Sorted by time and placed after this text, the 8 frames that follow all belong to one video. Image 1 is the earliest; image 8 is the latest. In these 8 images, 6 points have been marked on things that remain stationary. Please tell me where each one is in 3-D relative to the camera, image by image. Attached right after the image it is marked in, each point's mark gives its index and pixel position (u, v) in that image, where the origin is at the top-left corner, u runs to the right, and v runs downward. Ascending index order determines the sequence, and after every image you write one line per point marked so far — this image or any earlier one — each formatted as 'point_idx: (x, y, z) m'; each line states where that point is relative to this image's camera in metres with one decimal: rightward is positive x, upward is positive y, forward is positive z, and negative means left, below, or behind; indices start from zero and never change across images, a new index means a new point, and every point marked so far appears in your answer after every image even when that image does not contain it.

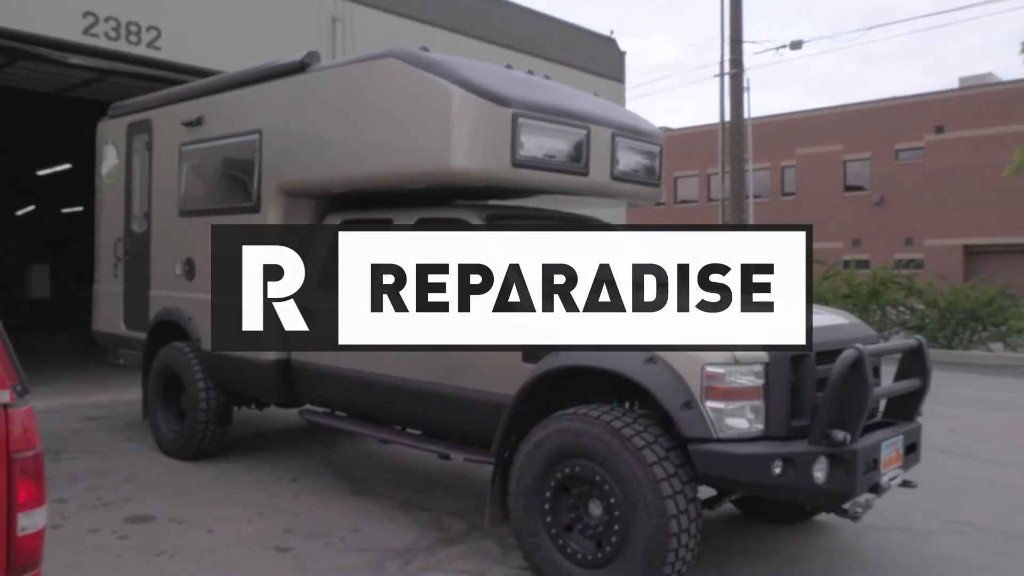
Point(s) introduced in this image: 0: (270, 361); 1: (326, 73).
0: (-1.7, -0.5, +6.3) m
1: (-1.2, +1.4, +6.0) m
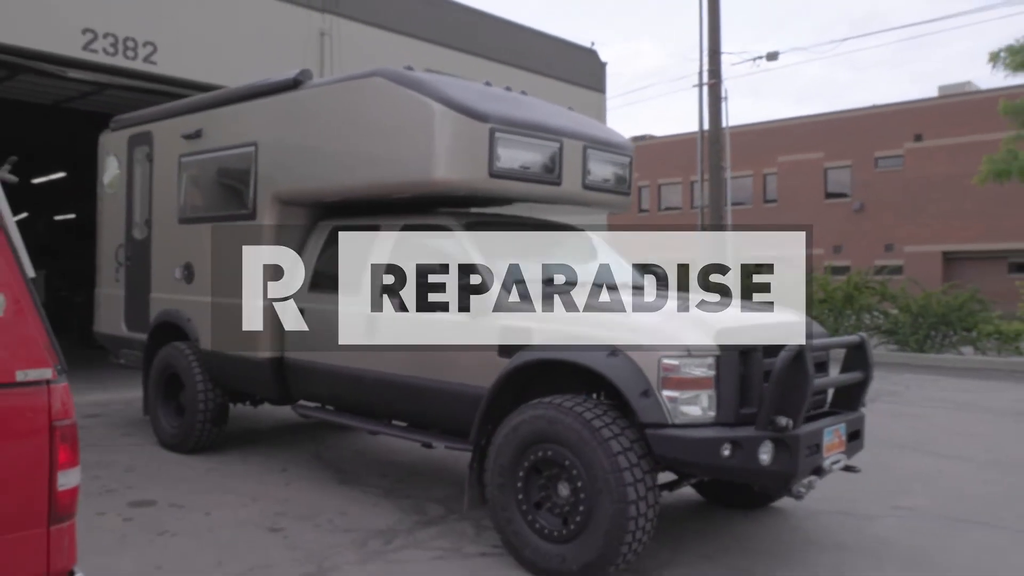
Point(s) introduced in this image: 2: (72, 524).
0: (-1.8, -0.5, +6.7) m
1: (-1.4, +1.4, +6.4) m
2: (-1.4, -0.7, +2.9) m
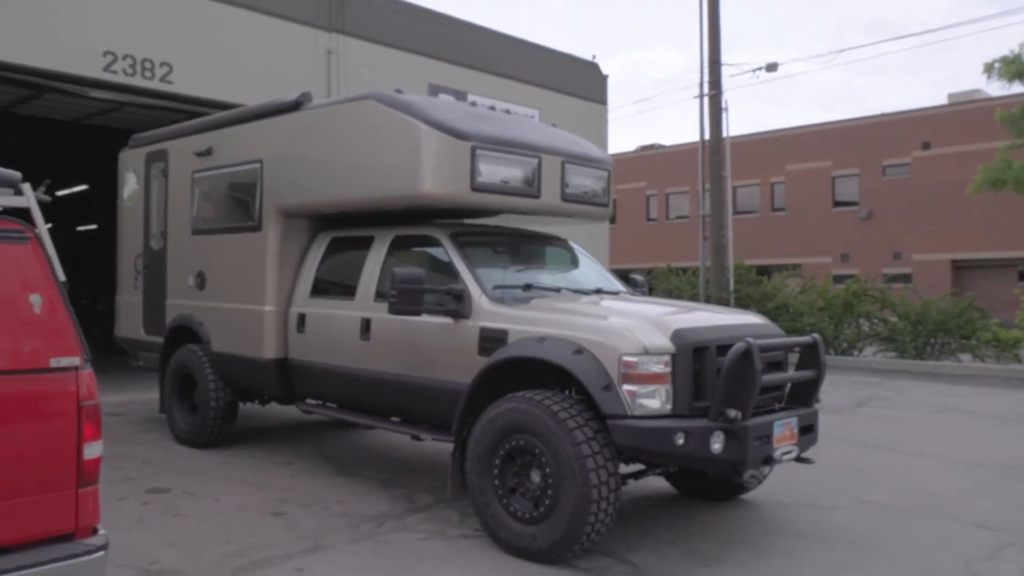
0: (-1.9, -0.6, +7.2) m
1: (-1.5, +1.3, +7.0) m
2: (-1.5, -0.8, +3.4) m
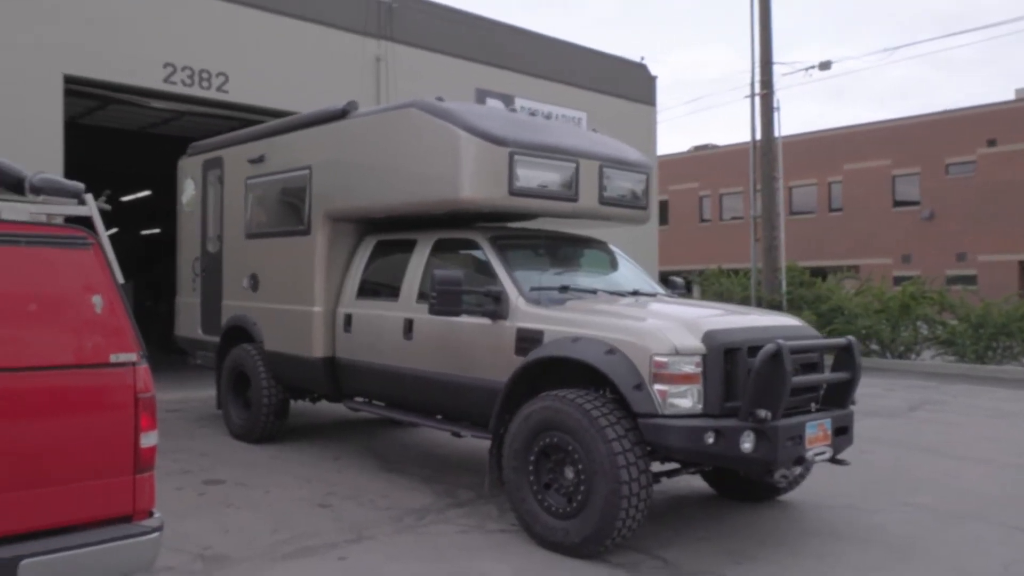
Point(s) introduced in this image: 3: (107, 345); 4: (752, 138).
0: (-1.6, -0.6, +7.5) m
1: (-1.2, +1.3, +7.2) m
2: (-1.5, -0.8, +3.6) m
3: (-1.6, -0.2, +3.5) m
4: (+5.1, +3.2, +19.4) m
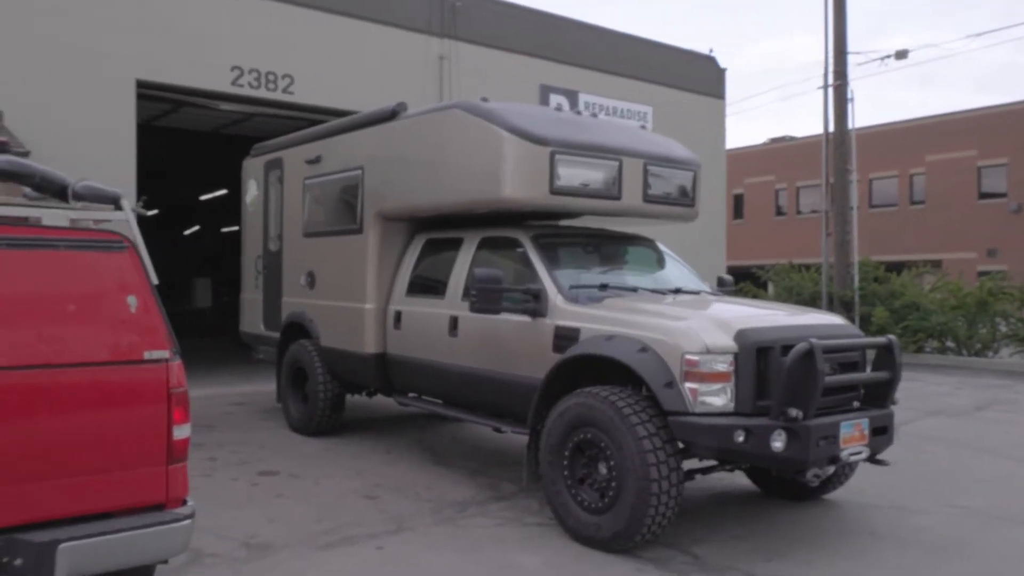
0: (-1.2, -0.6, +7.7) m
1: (-0.8, +1.4, +7.4) m
2: (-1.4, -0.8, +3.9) m
3: (-1.5, -0.2, +3.7) m
4: (+6.5, +3.3, +19.0) m
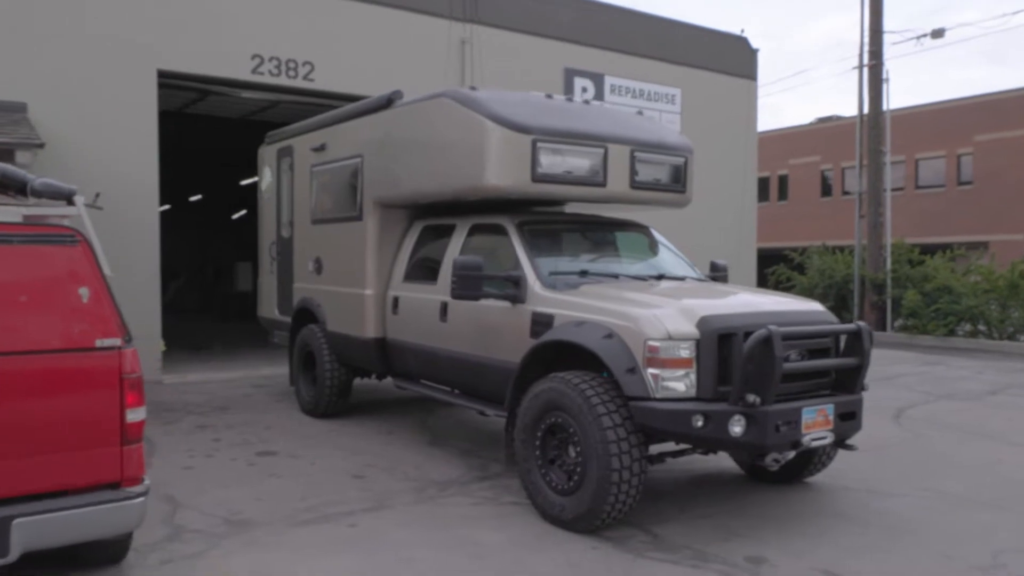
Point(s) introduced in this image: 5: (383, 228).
0: (-1.2, -0.4, +7.9) m
1: (-0.9, +1.5, +7.6) m
2: (-1.7, -0.7, +4.1) m
3: (-1.8, -0.2, +4.0) m
4: (+7.1, +3.6, +18.7) m
5: (-1.1, +0.5, +8.0) m
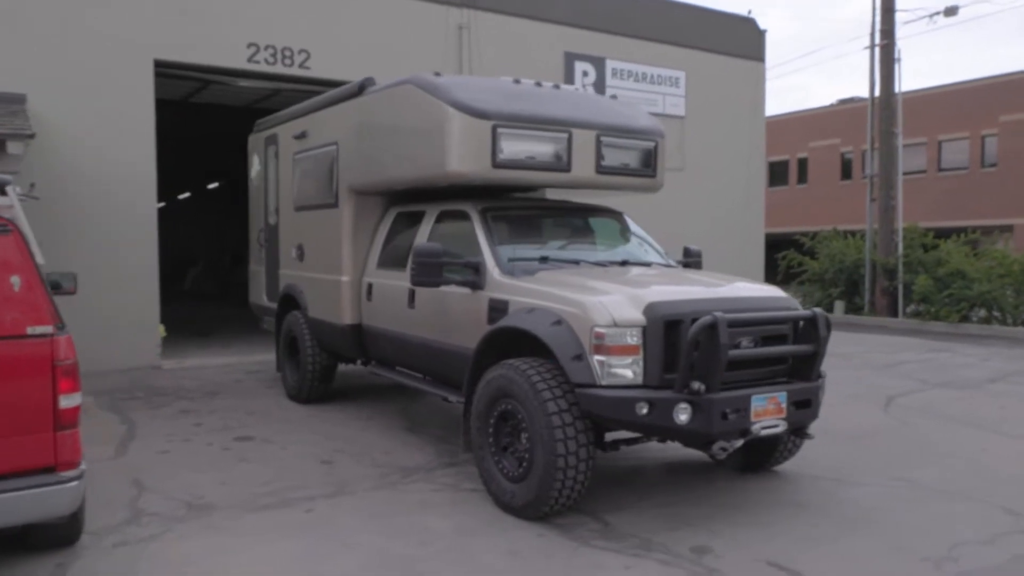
0: (-1.4, -0.3, +8.0) m
1: (-1.1, +1.6, +7.6) m
2: (-2.0, -0.7, +4.2) m
3: (-2.1, -0.1, +4.1) m
4: (+7.2, +3.9, +18.4) m
5: (-1.3, +0.6, +8.0) m
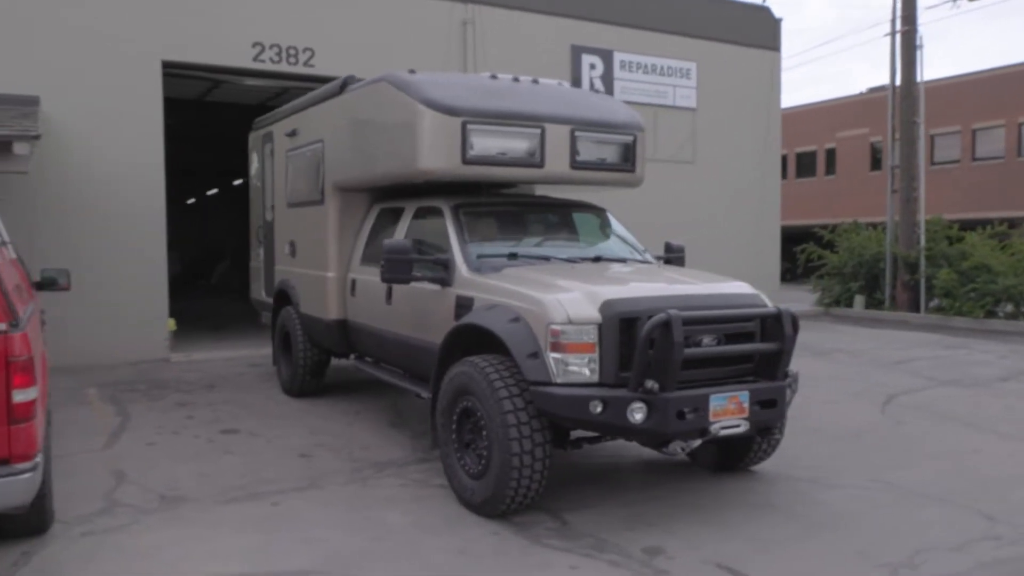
0: (-1.6, -0.3, +8.0) m
1: (-1.2, +1.6, +7.6) m
2: (-2.3, -0.7, +4.3) m
3: (-2.4, -0.1, +4.1) m
4: (+7.5, +4.0, +18.0) m
5: (-1.5, +0.7, +8.0) m
